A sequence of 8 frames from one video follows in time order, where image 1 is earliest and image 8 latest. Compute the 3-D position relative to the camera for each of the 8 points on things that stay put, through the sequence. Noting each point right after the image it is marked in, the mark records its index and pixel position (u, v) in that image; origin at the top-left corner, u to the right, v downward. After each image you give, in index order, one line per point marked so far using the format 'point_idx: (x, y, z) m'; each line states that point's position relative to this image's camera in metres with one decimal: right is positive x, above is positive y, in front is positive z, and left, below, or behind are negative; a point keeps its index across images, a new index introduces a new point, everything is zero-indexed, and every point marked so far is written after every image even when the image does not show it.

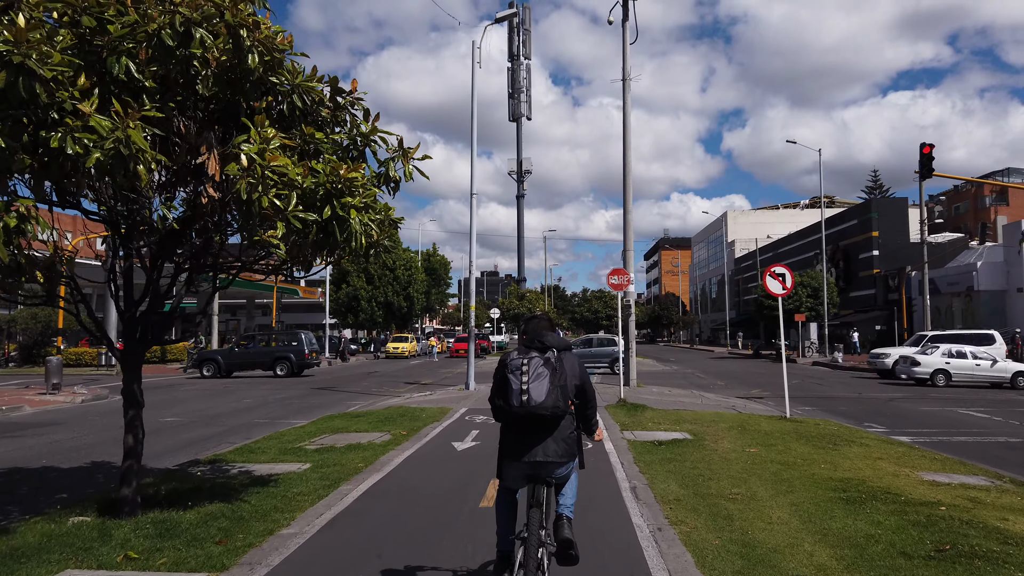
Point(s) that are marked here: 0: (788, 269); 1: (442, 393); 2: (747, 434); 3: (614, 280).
0: (+5.0, +0.3, +13.0) m
1: (-1.8, -2.8, +19.0) m
2: (+3.4, -2.1, +10.3) m
3: (+2.0, +0.2, +13.8) m
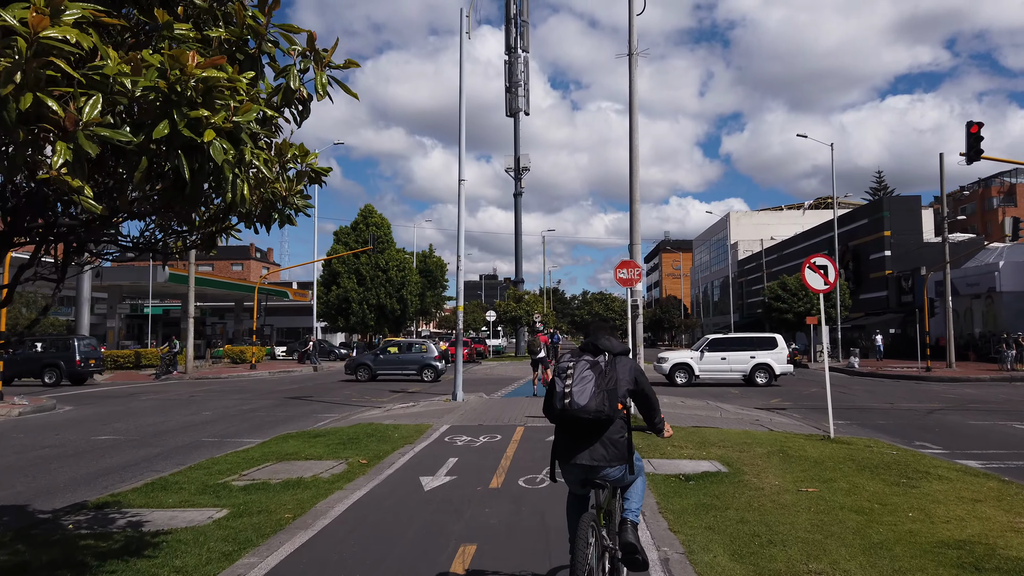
0: (+4.9, +0.4, +11.0) m
1: (-2.0, -2.7, +16.9) m
2: (+3.2, -2.0, +8.2) m
3: (+1.8, +0.2, +11.7) m
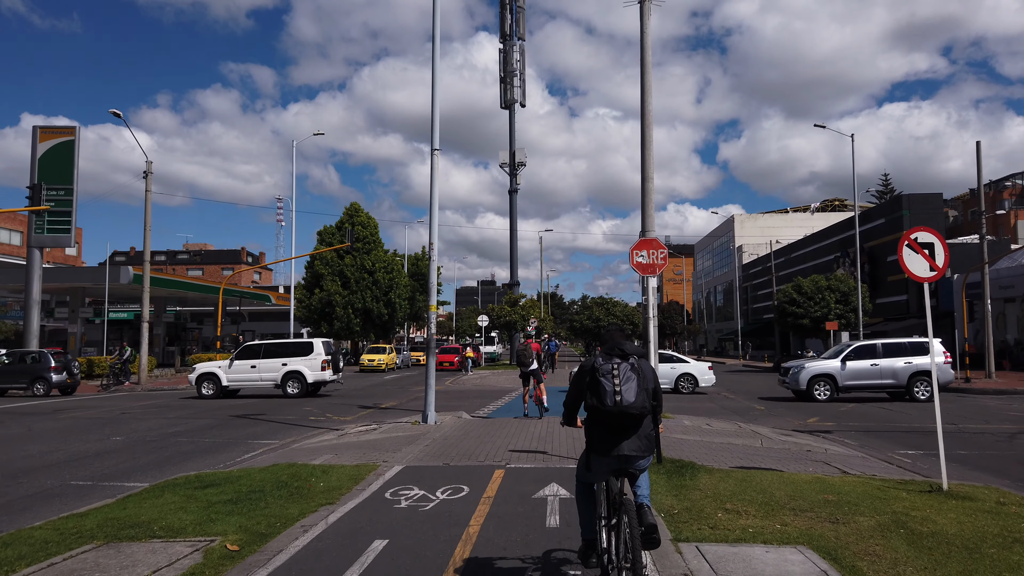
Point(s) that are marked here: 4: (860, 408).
0: (+4.6, +0.6, +7.8) m
1: (-2.2, -2.6, +13.7) m
2: (+3.0, -1.9, +5.0) m
3: (+1.5, +0.4, +8.5) m
4: (+9.0, -3.2, +18.7) m
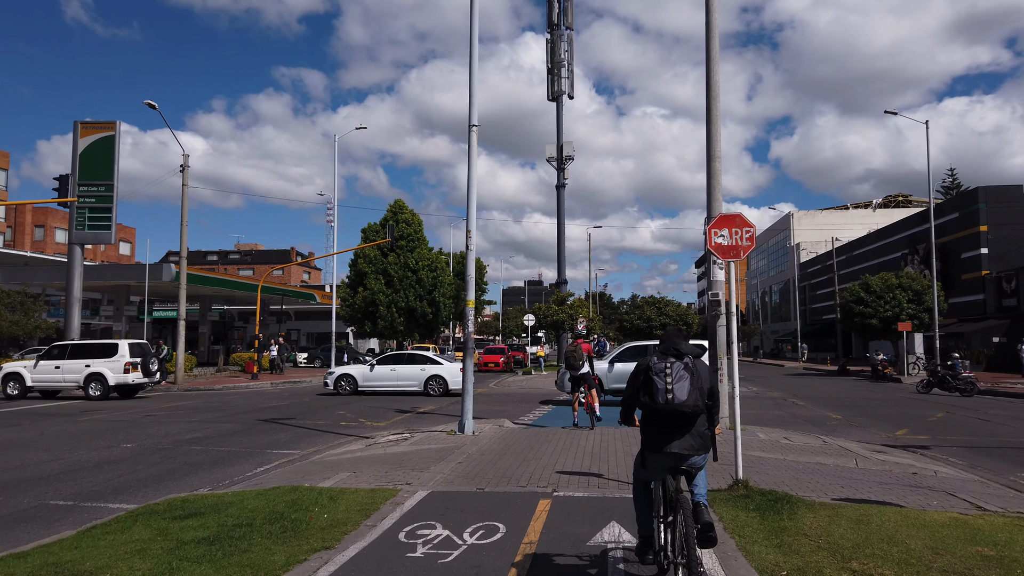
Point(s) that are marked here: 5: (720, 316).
0: (+5.0, +0.7, +5.9) m
1: (-1.4, -2.5, +12.2) m
2: (+3.2, -1.7, +3.2) m
3: (+2.0, +0.5, +6.9) m
4: (+10.1, -3.1, +16.5) m
5: (+3.8, -0.5, +13.2) m
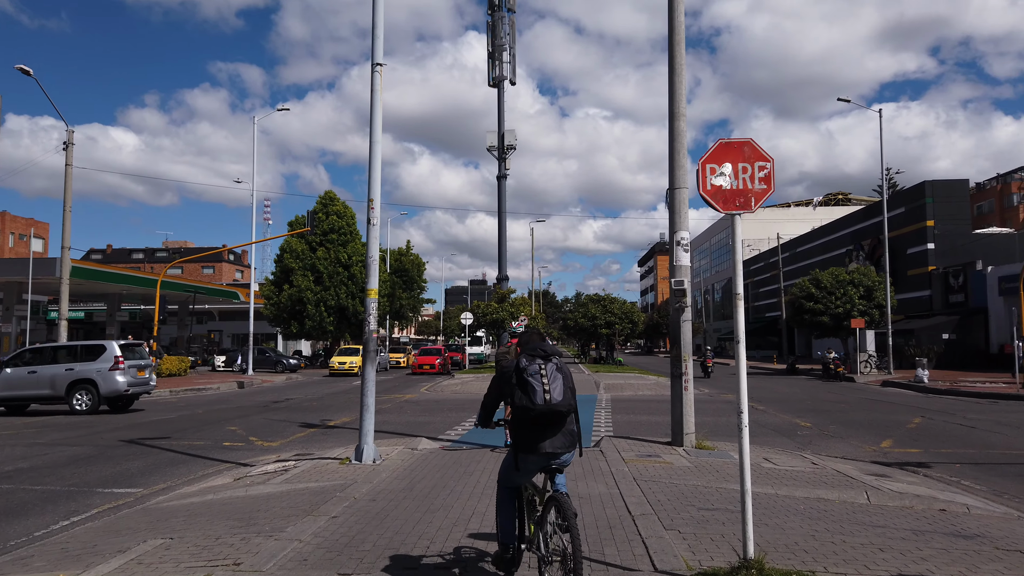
0: (+4.3, +0.9, +3.7) m
1: (-2.6, -2.3, +9.5) m
2: (+2.7, -1.6, +0.9) m
3: (+1.3, +0.7, +4.4) m
4: (+8.6, -2.9, +14.7) m
5: (+2.6, -0.3, +10.8) m
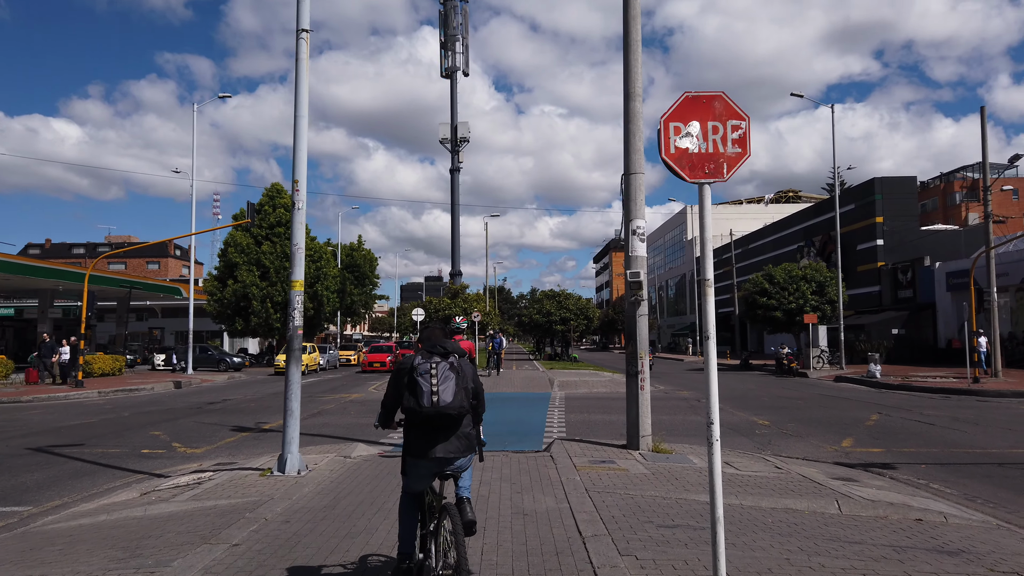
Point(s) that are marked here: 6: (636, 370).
0: (+4.0, +0.9, +3.1) m
1: (-3.3, -2.2, +8.5) m
2: (+2.6, -1.5, +0.2) m
3: (+0.9, +0.8, +3.6) m
4: (+7.6, -2.7, +14.3) m
5: (+1.8, -0.2, +10.1) m
6: (+1.7, -1.1, +10.0) m
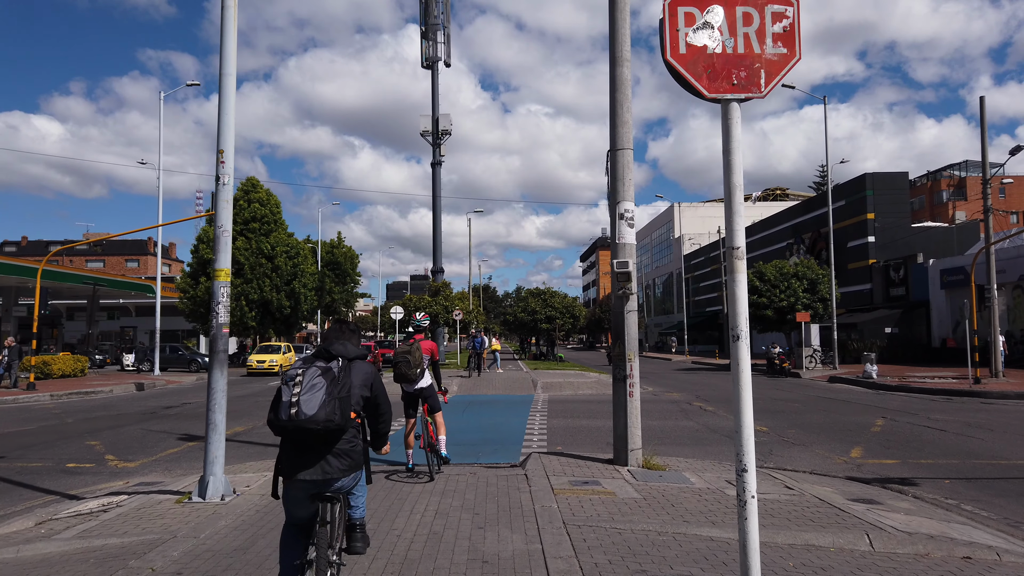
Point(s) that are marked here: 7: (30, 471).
0: (+3.7, +1.0, +1.9) m
1: (-3.6, -2.1, +7.1) m
2: (+2.4, -1.4, -1.0) m
3: (+0.6, +0.8, +2.4) m
4: (+7.2, -2.6, +13.2) m
5: (+1.4, -0.1, +8.8) m
6: (+1.4, -1.0, +8.7) m
7: (-7.0, -2.7, +10.5) m
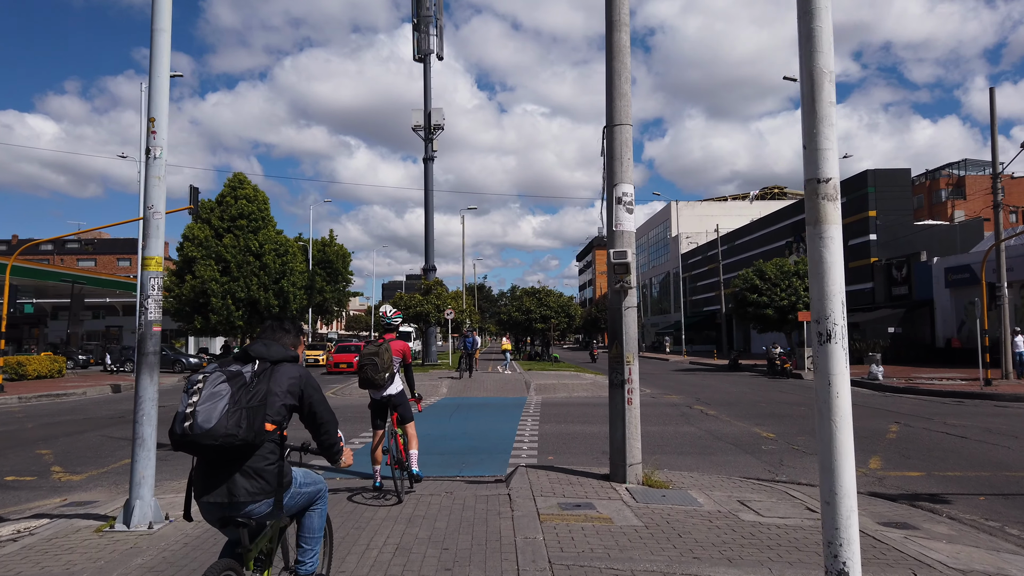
0: (+3.6, +1.1, +0.9) m
1: (-3.8, -2.1, +6.1) m
2: (+2.3, -1.3, -2.0) m
3: (+0.5, +0.9, +1.4) m
4: (+6.9, -2.6, +12.2) m
5: (+1.3, 0.0, +7.8) m
6: (+1.2, -1.0, +7.7) m
7: (-7.2, -2.6, +9.4) m
